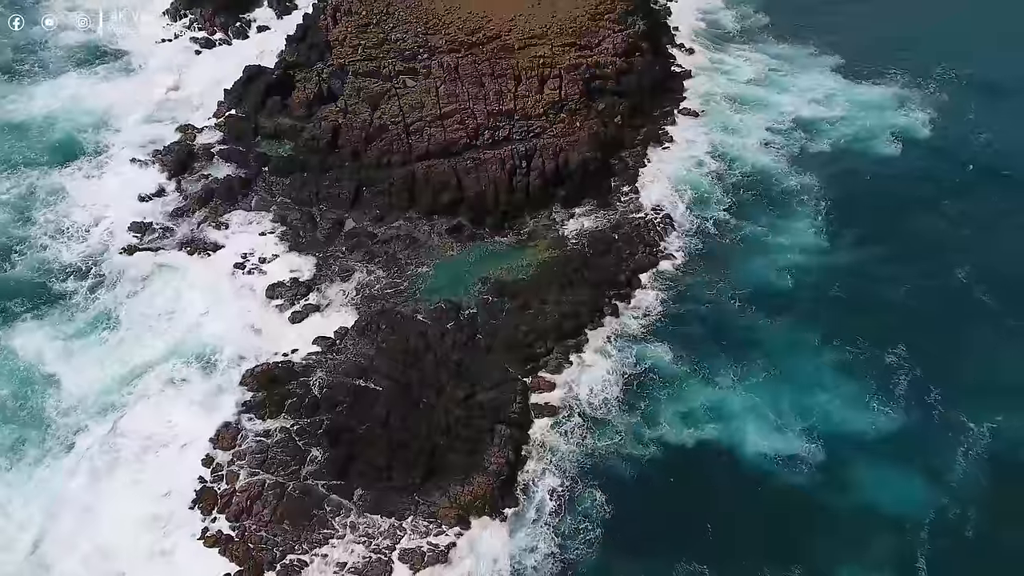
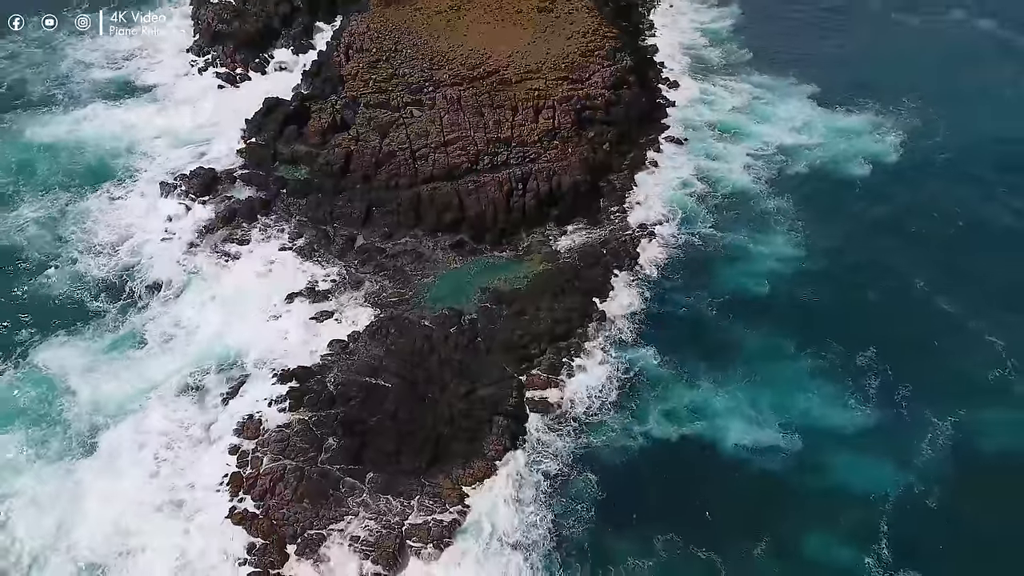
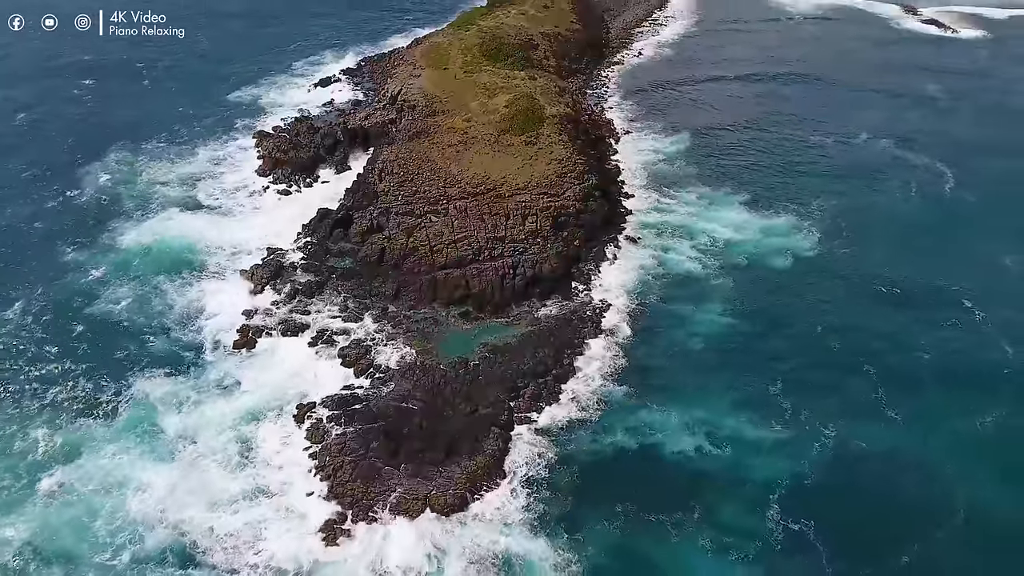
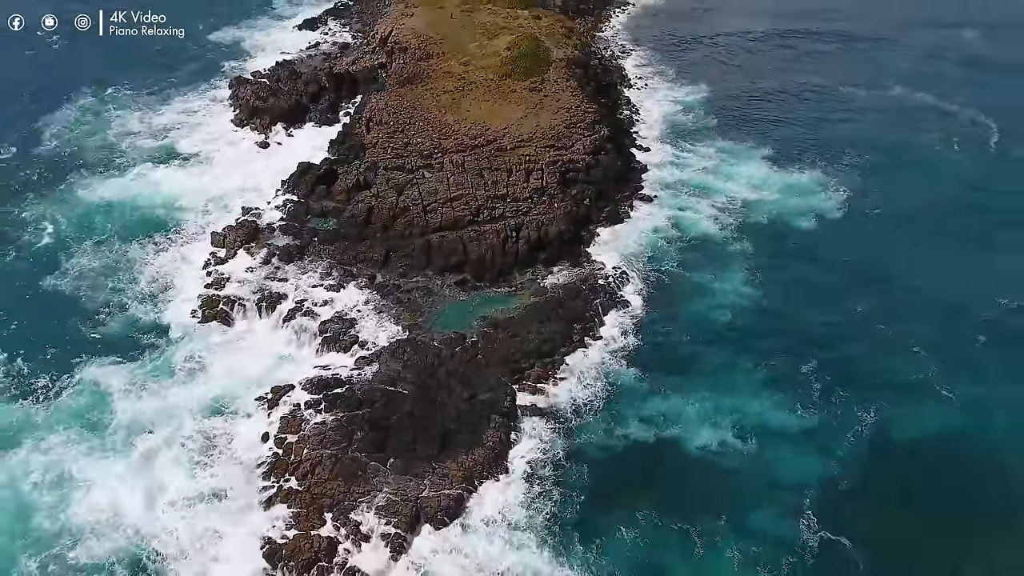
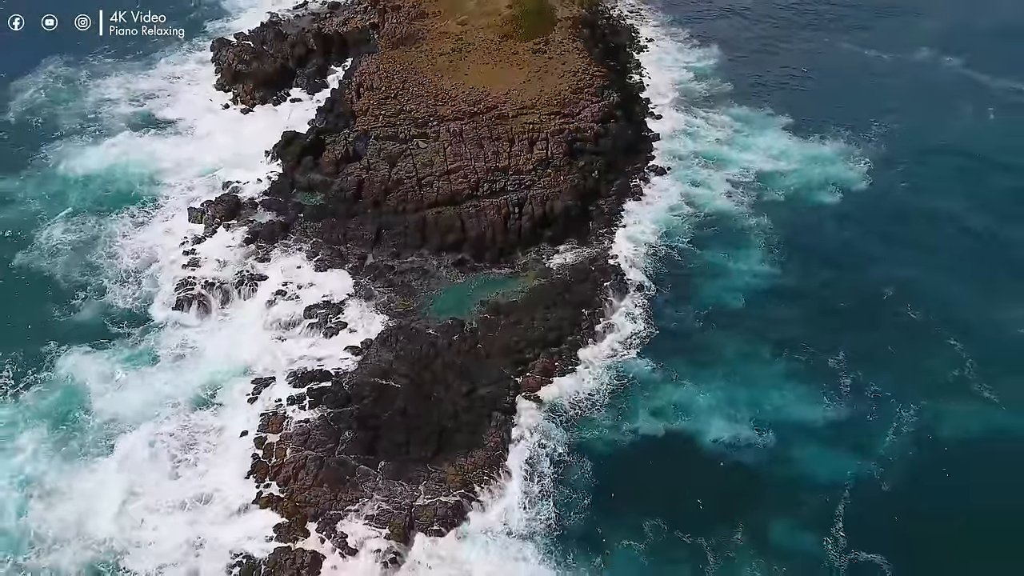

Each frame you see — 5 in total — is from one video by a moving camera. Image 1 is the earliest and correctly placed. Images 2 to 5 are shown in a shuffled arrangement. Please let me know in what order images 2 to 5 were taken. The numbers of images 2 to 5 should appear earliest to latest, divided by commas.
2, 5, 4, 3
